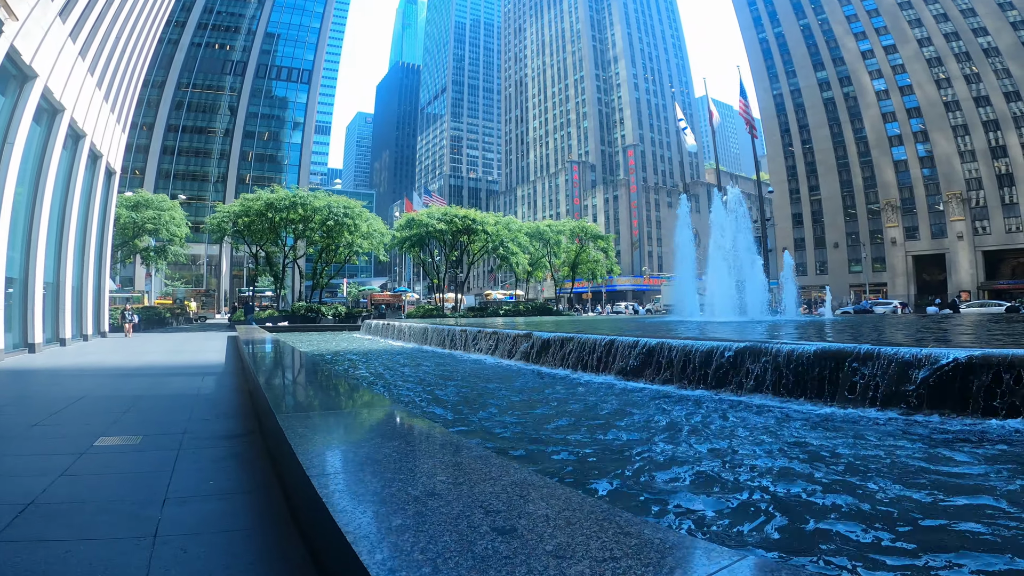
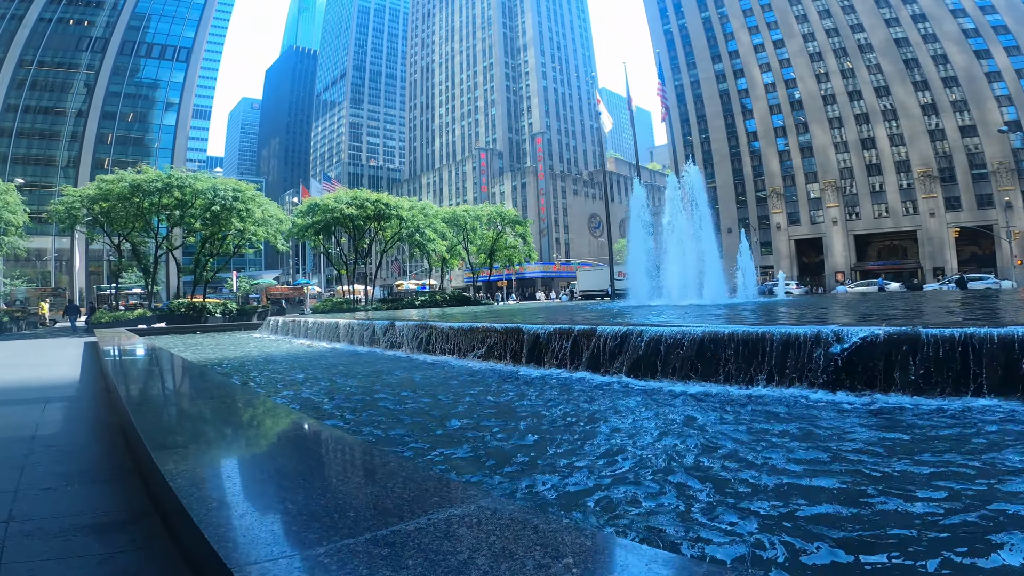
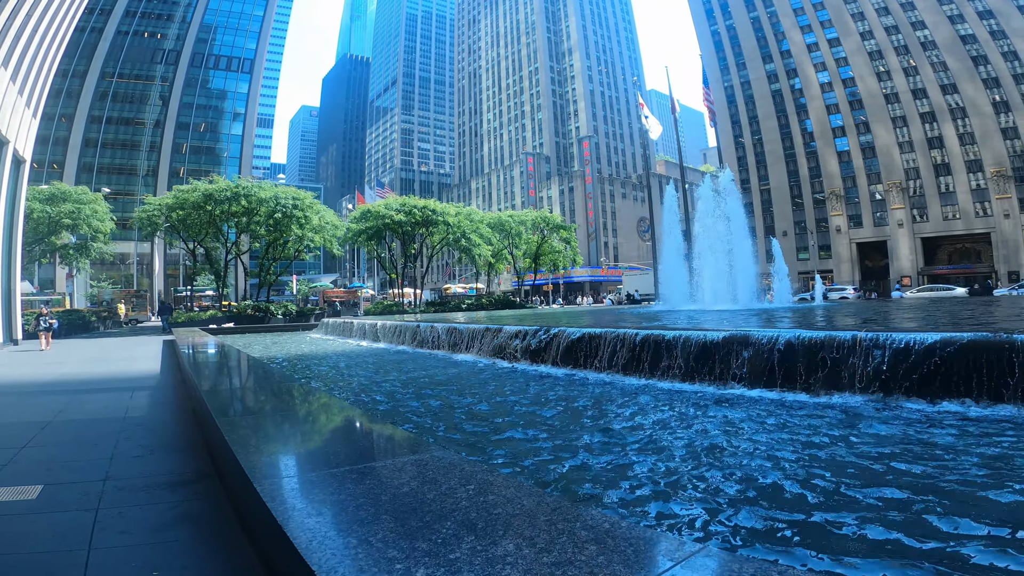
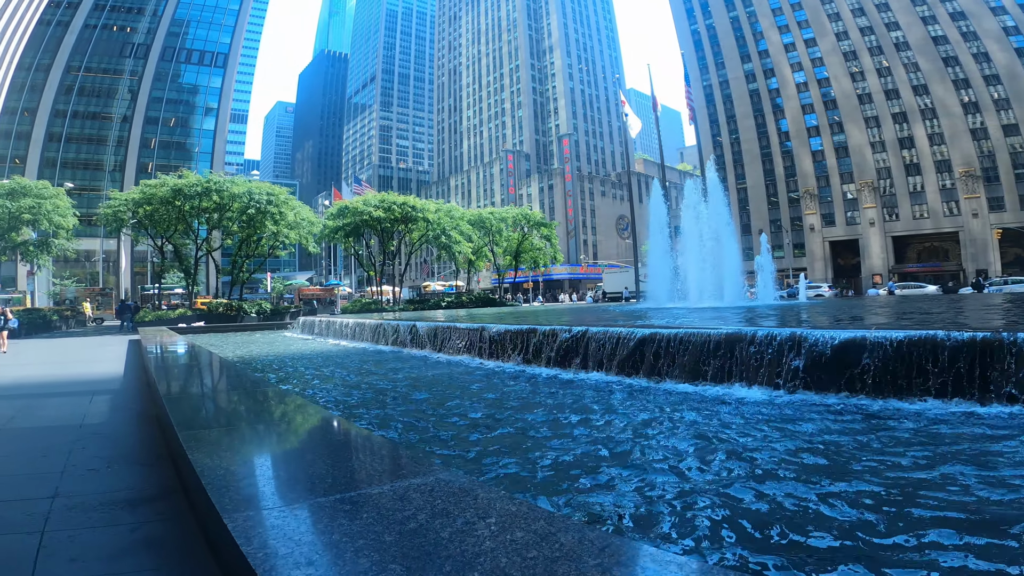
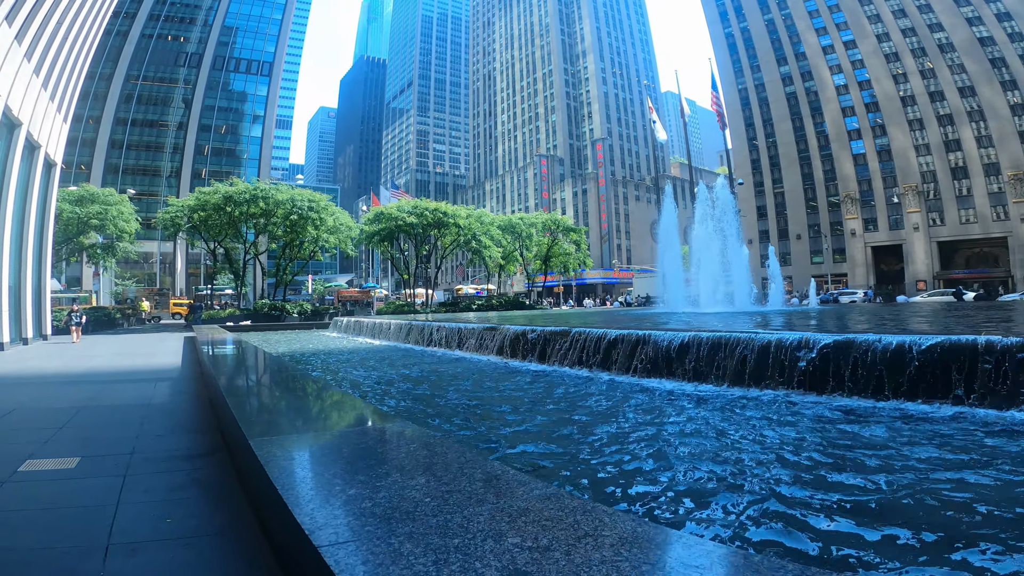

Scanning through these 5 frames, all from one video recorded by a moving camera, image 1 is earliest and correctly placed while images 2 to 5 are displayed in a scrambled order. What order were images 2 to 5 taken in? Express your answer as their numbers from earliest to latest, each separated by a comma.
5, 3, 4, 2
